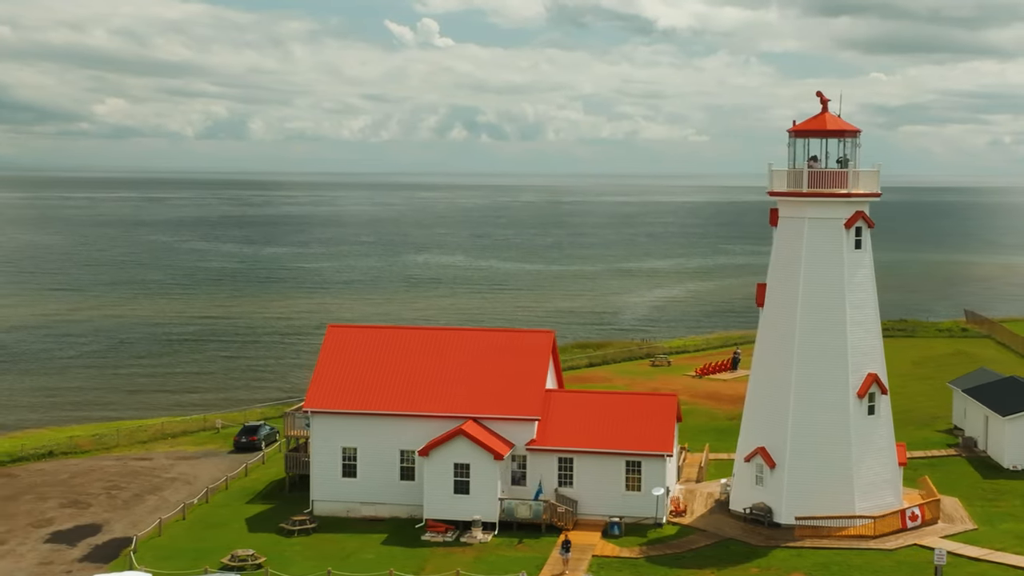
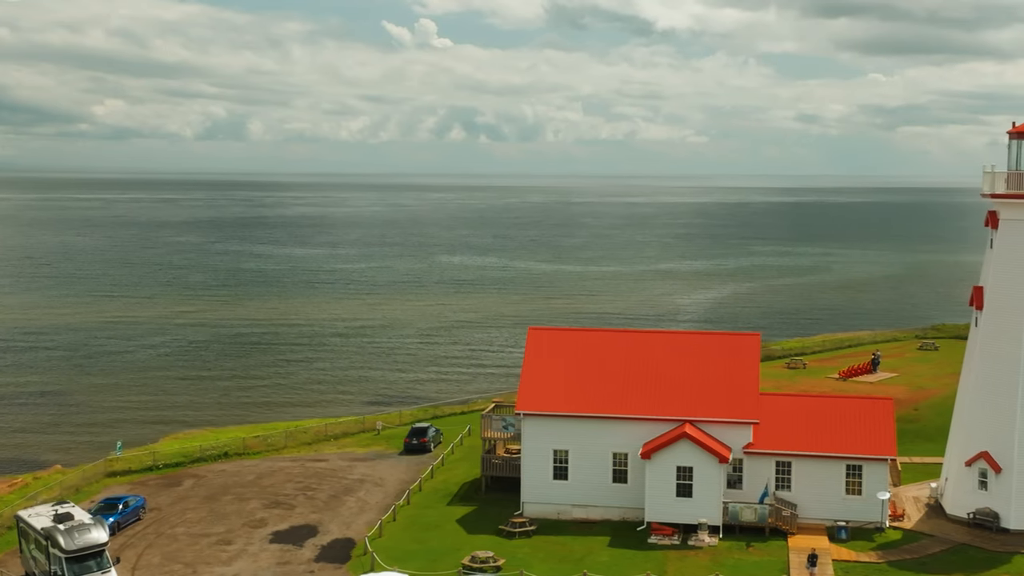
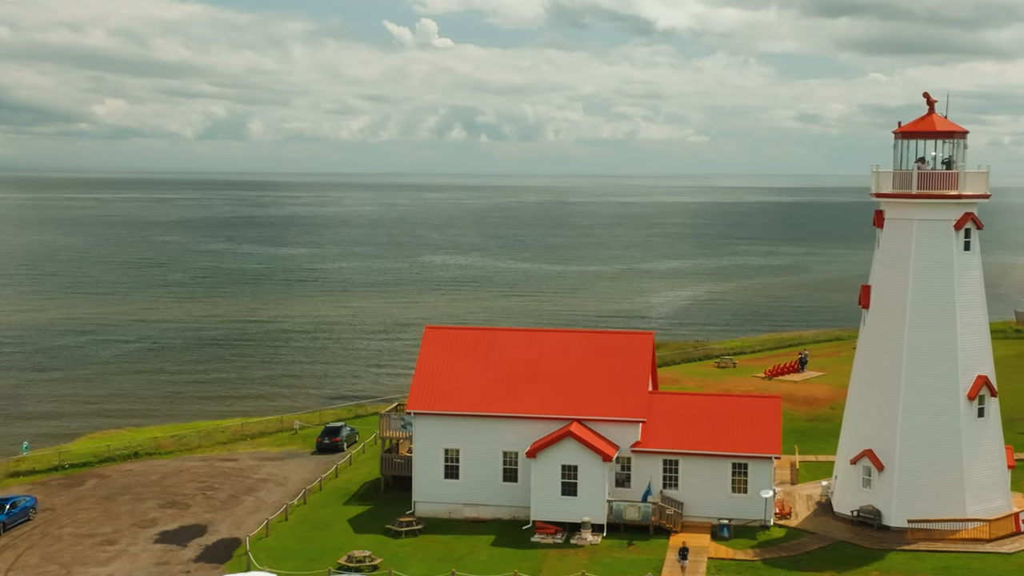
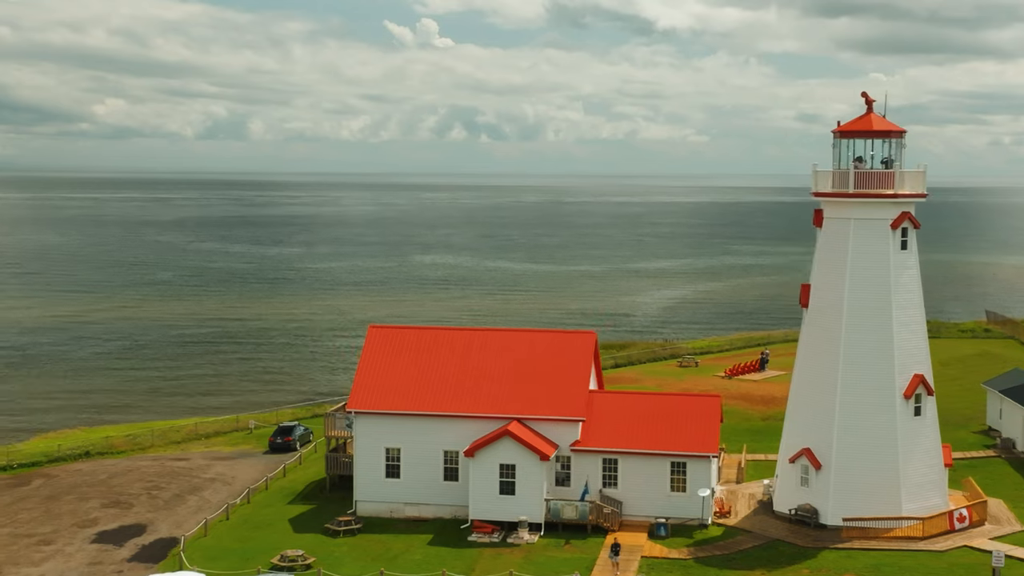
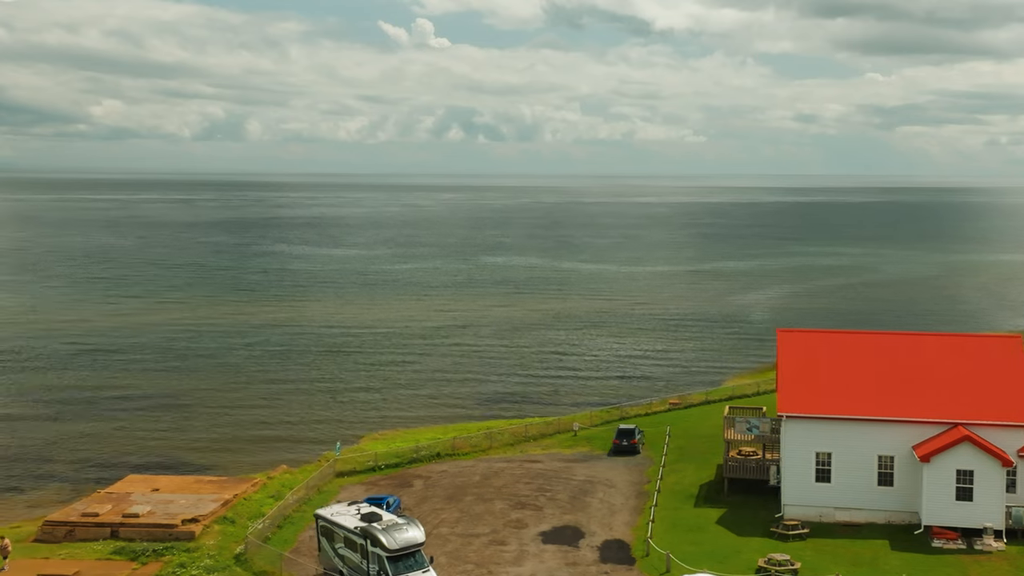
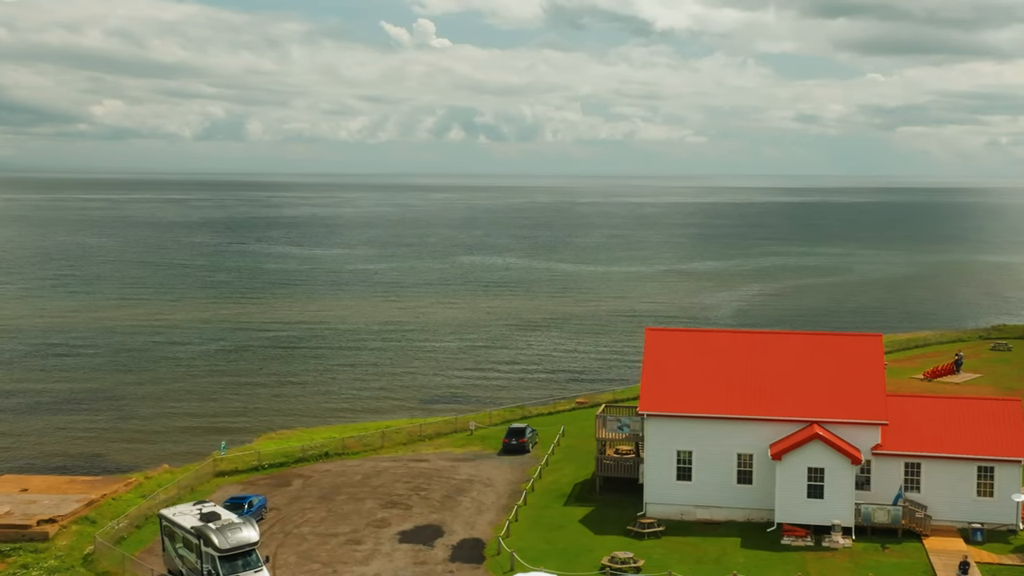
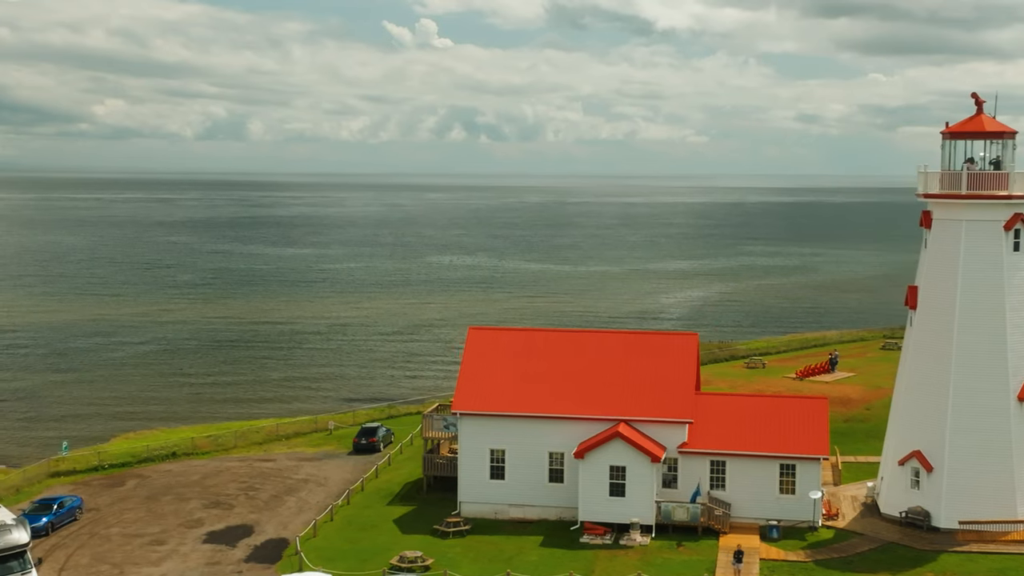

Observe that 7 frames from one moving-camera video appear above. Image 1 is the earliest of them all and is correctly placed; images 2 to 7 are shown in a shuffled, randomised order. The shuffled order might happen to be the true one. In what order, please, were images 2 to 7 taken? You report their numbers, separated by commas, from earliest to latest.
4, 3, 7, 2, 6, 5
